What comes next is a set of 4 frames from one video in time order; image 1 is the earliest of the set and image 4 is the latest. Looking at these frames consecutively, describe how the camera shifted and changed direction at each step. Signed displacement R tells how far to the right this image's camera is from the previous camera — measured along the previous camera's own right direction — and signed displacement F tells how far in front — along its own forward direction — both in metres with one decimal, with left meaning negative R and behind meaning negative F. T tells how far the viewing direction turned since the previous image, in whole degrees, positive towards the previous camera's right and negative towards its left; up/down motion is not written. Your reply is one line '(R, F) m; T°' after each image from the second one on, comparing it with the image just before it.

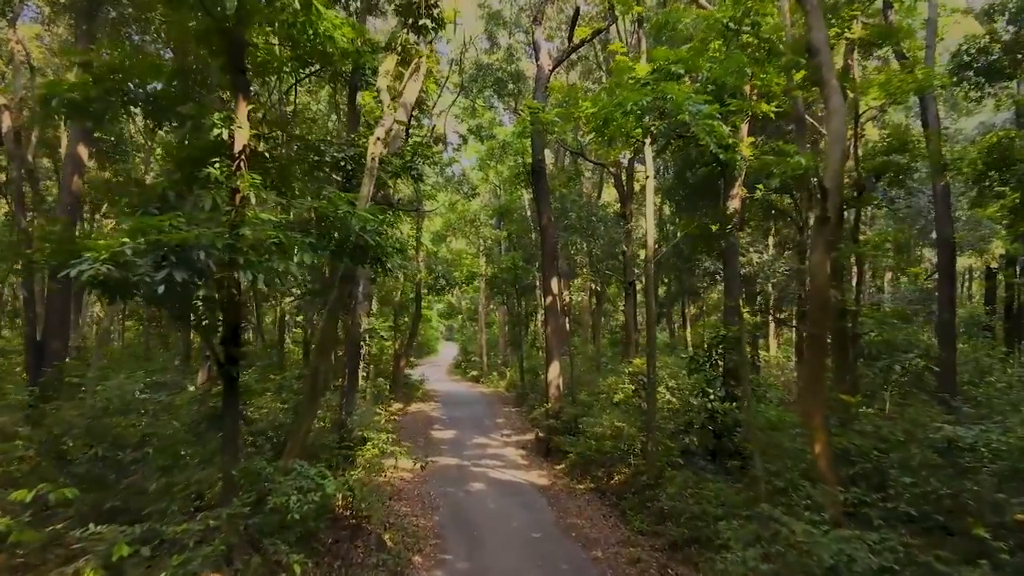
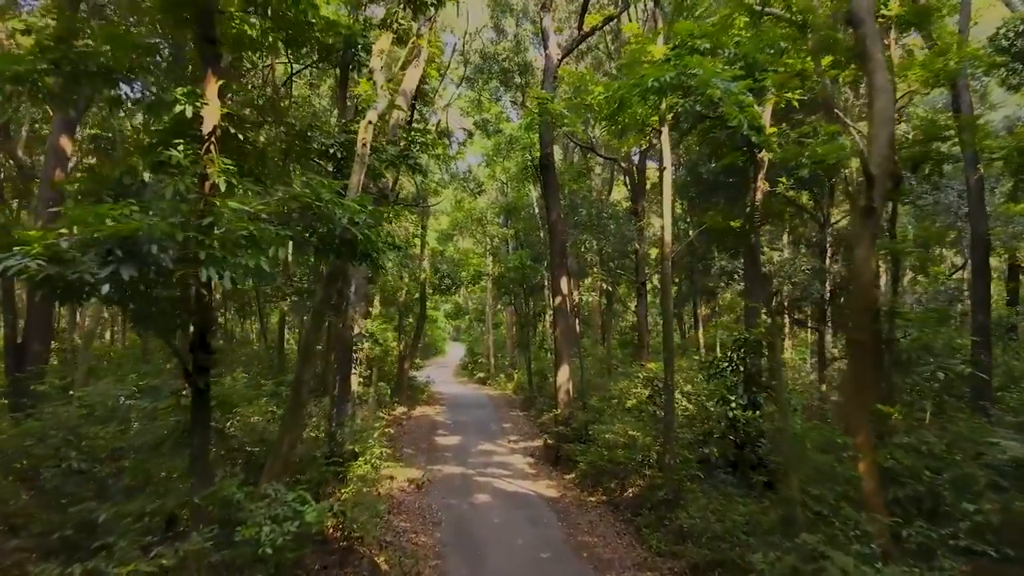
(0.0, +0.7) m; -1°
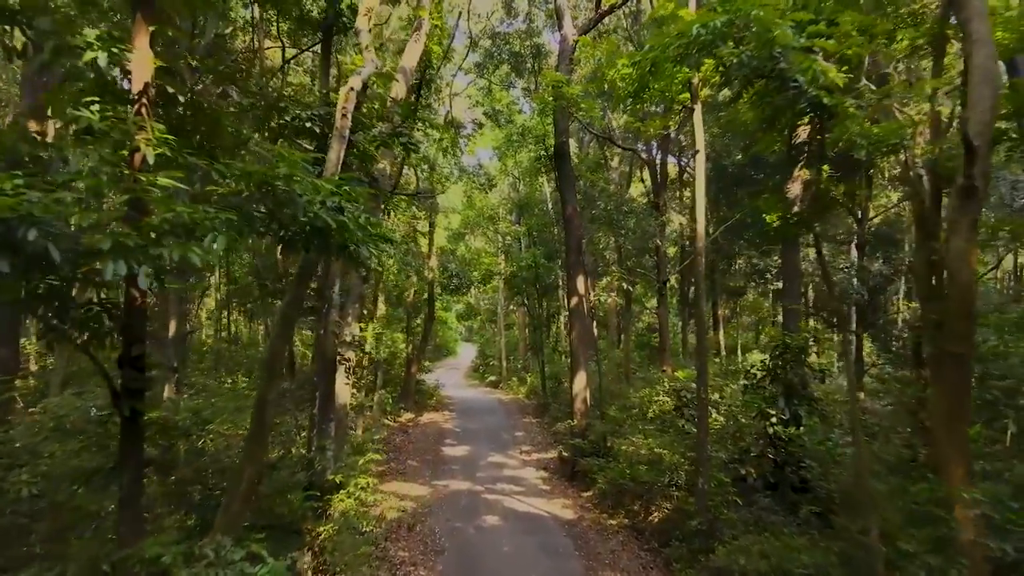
(0.0, +1.0) m; -1°
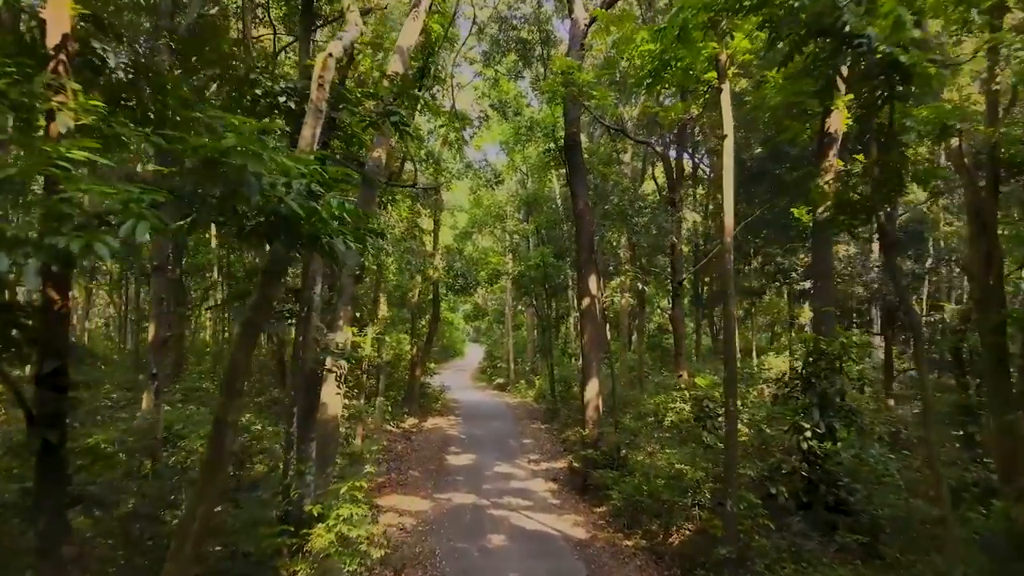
(0.0, +0.7) m; -1°
